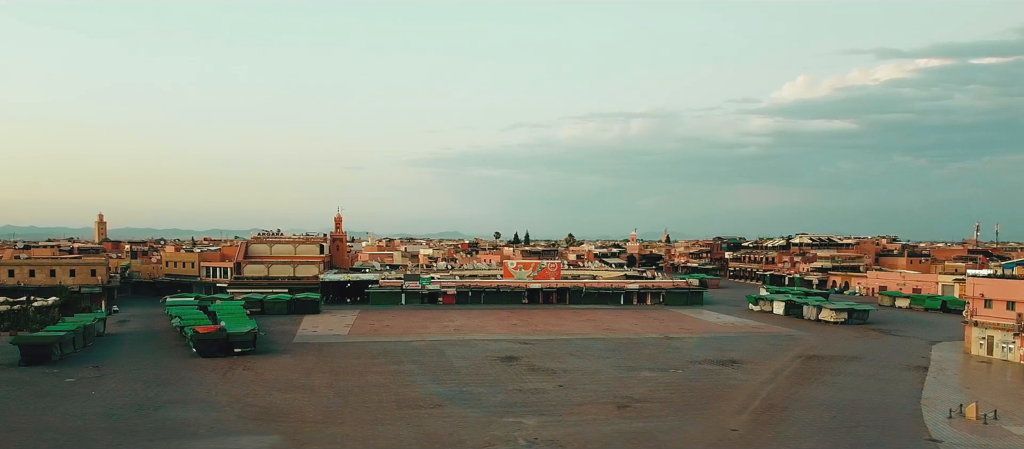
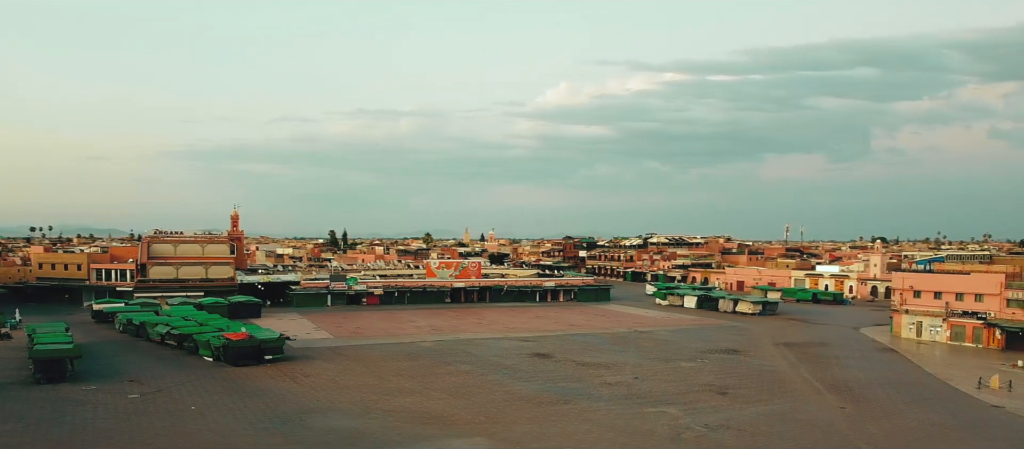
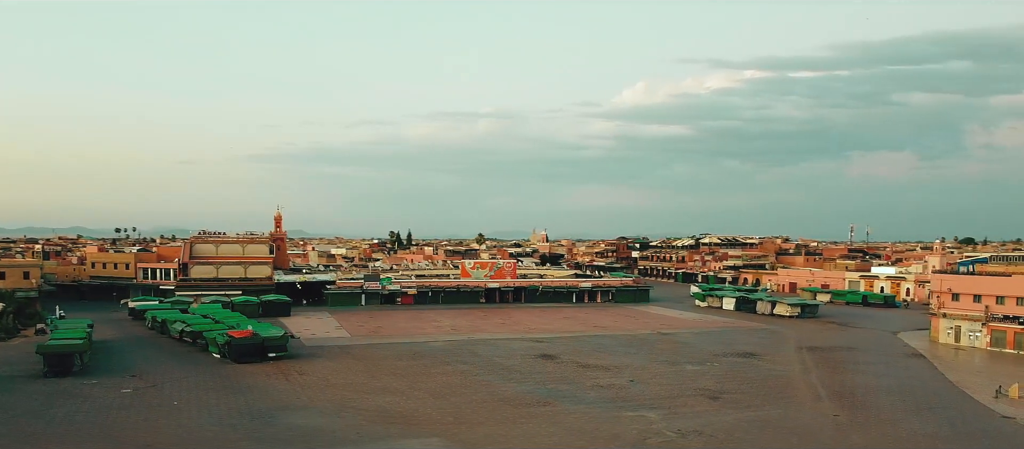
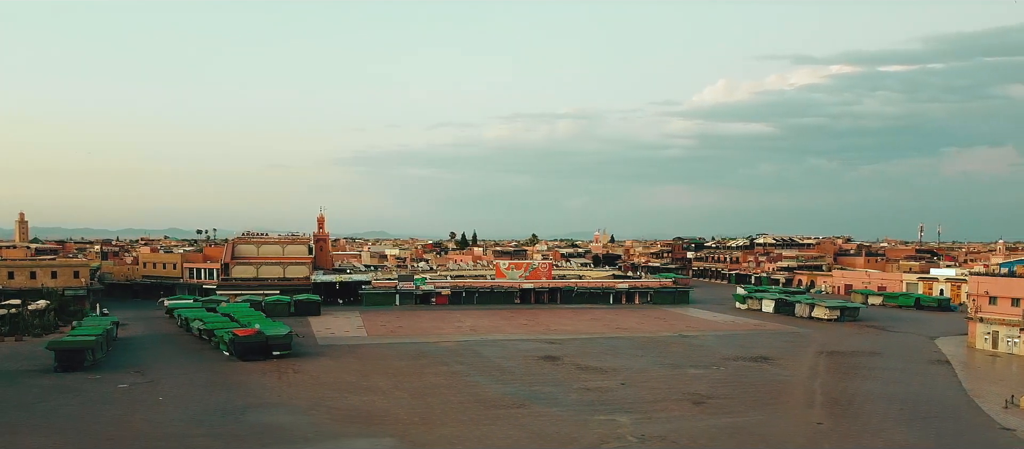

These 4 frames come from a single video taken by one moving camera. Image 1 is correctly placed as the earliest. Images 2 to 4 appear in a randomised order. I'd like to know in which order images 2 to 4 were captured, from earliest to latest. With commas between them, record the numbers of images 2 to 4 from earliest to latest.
4, 3, 2
